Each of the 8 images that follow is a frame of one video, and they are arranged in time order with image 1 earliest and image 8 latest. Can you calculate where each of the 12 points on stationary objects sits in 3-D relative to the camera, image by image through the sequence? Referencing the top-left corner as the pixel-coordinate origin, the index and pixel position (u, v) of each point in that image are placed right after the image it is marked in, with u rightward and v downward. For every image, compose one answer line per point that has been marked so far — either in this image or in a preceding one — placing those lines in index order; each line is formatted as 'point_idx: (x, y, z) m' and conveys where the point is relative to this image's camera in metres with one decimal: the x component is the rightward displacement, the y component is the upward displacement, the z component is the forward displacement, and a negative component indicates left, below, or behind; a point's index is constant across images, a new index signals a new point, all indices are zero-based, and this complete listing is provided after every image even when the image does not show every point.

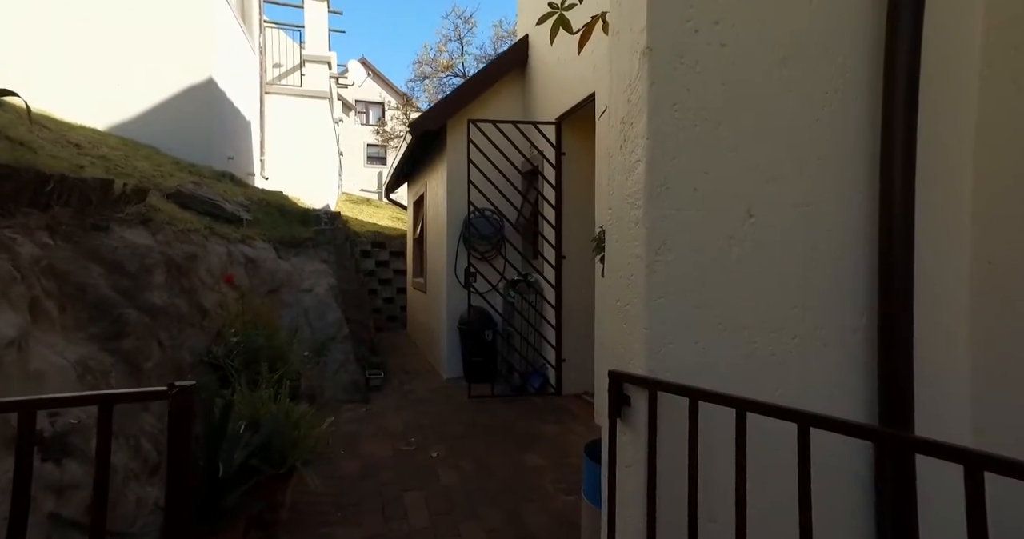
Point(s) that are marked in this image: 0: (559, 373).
0: (+0.5, -1.0, +5.5) m
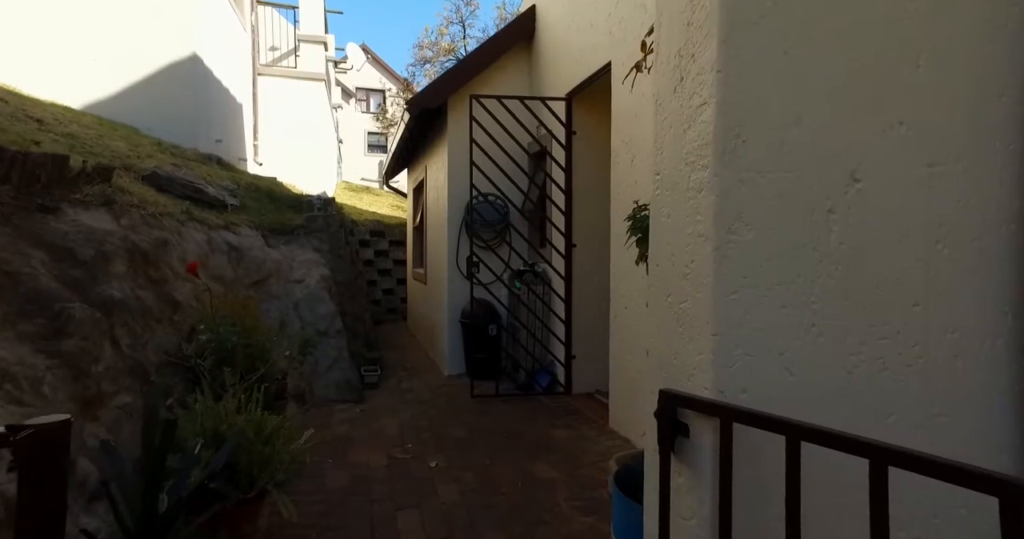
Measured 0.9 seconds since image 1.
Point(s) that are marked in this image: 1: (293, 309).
0: (+0.5, -0.9, +5.1) m
1: (-2.0, -0.4, +5.0) m
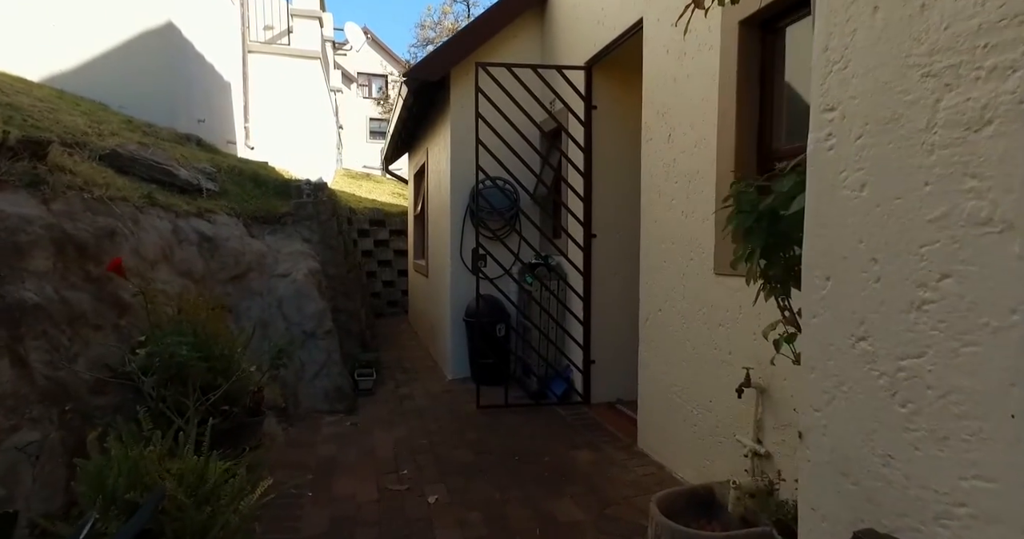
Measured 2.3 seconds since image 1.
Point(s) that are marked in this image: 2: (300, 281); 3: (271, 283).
0: (+0.6, -0.9, +4.6) m
1: (-1.9, -0.3, +4.5) m
2: (-1.7, -0.1, +4.6) m
3: (-2.0, -0.1, +4.6) m
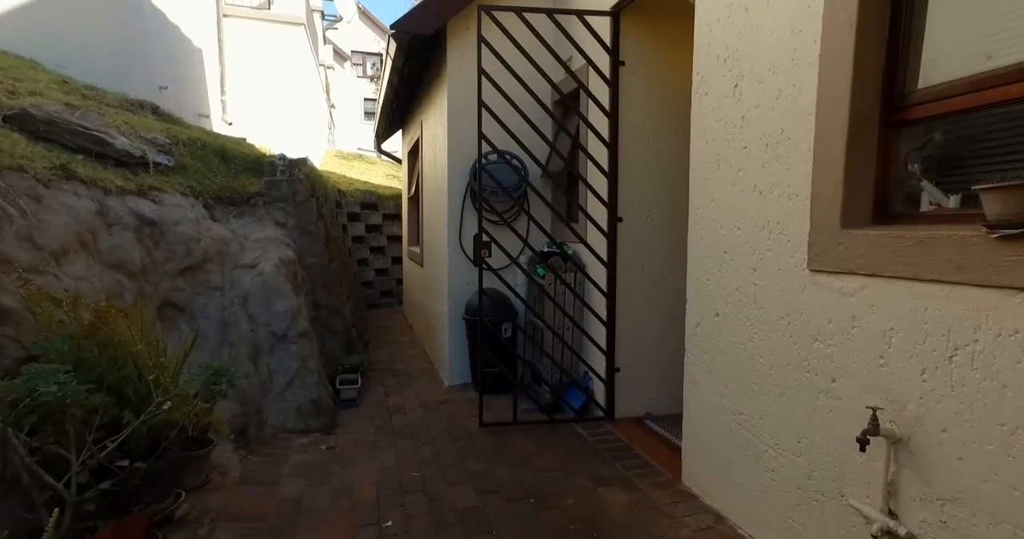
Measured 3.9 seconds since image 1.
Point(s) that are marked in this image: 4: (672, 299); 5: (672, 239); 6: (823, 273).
0: (+0.7, -0.8, +3.9) m
1: (-1.8, -0.2, +3.7) m
2: (-1.7, 0.0, +3.9) m
3: (-1.9, 0.0, +3.9) m
4: (+1.2, -0.2, +4.2) m
5: (+1.2, +0.2, +4.1) m
6: (+1.1, 0.0, +1.9) m
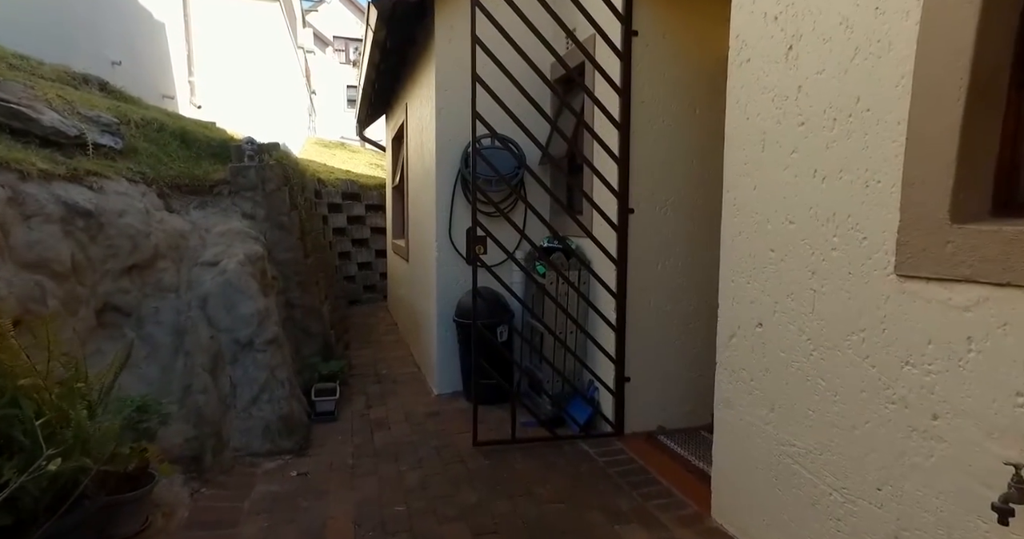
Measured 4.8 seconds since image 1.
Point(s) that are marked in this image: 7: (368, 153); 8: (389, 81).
0: (+0.7, -0.8, +3.4) m
1: (-1.8, -0.2, +3.3) m
2: (-1.7, 0.0, +3.4) m
3: (-1.9, 0.0, +3.4) m
4: (+1.2, -0.2, +3.7) m
5: (+1.2, +0.3, +3.7) m
6: (+1.1, 0.0, +1.5) m
7: (-3.3, +2.7, +13.0) m
8: (-1.3, +2.1, +6.1) m
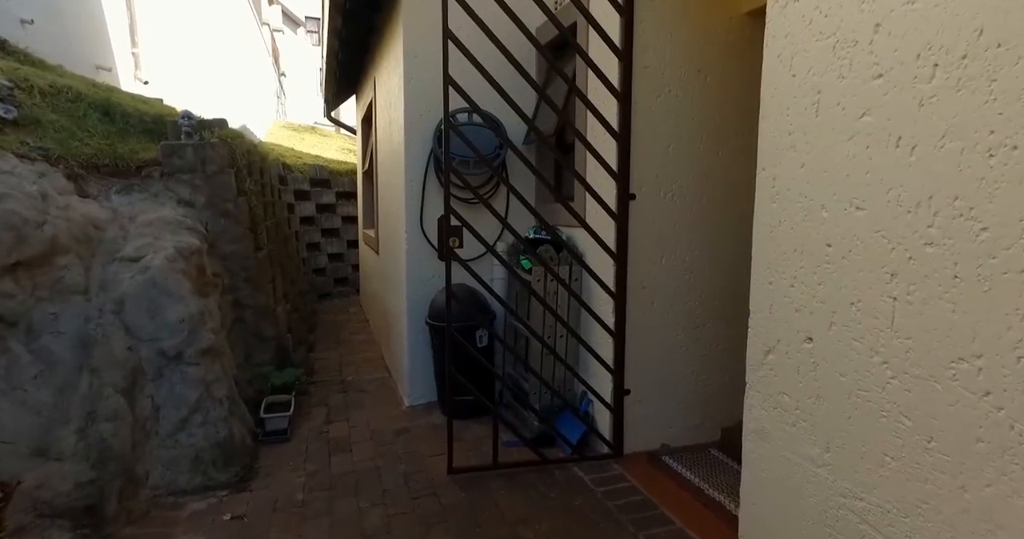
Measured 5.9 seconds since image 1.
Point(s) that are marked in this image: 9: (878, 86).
0: (+0.6, -0.8, +3.0) m
1: (-1.9, -0.2, +2.7) m
2: (-1.8, 0.0, +2.8) m
3: (-2.0, 0.0, +2.8) m
4: (+1.1, -0.2, +3.3) m
5: (+1.0, +0.3, +3.2) m
6: (+1.1, 0.0, +1.0) m
7: (-3.8, +2.9, +12.3) m
8: (-1.5, +2.1, +5.5) m
9: (+1.0, +0.5, +1.5) m
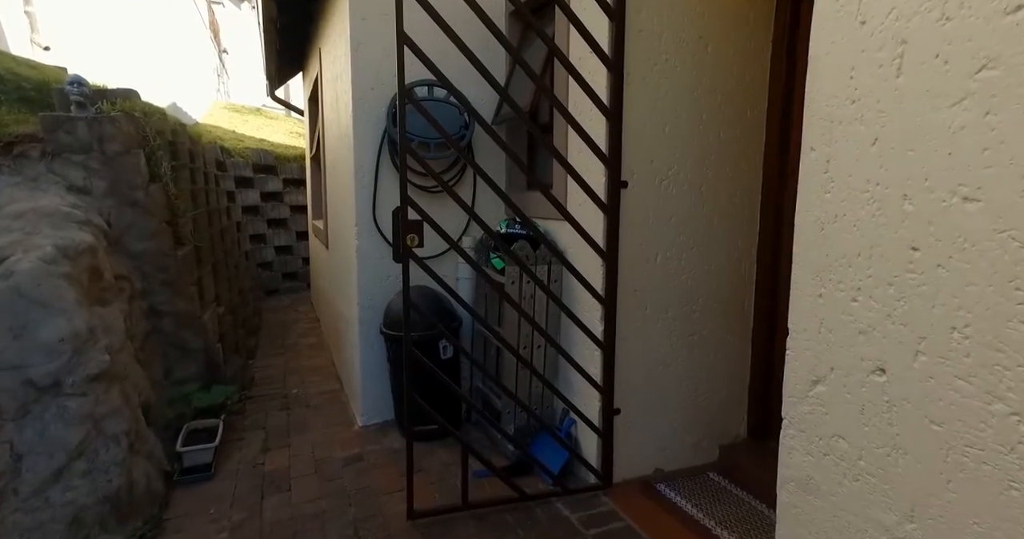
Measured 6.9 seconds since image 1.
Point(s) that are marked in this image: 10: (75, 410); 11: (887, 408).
0: (+0.4, -0.8, +2.5) m
1: (-2.0, -0.2, +2.1) m
2: (-1.9, 0.0, +2.2) m
3: (-2.1, 0.0, +2.1) m
4: (+0.9, -0.2, +2.8) m
5: (+0.9, +0.3, +2.8) m
6: (+1.1, -0.1, +0.6) m
7: (-4.5, +3.0, +11.5) m
8: (-1.8, +2.1, +4.9) m
9: (+0.9, +0.5, +1.1) m
10: (-1.7, -0.5, +2.2) m
11: (+0.9, -0.3, +1.3) m
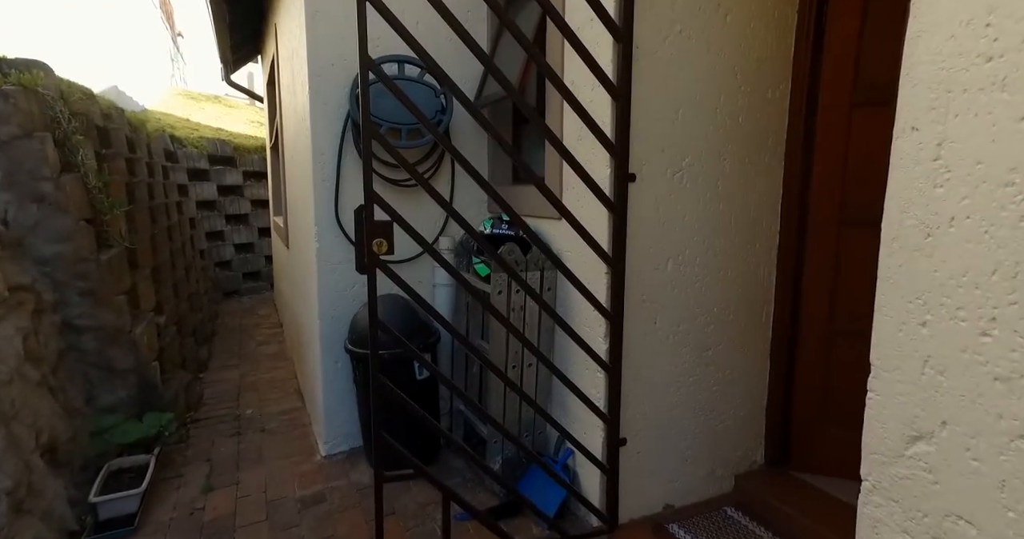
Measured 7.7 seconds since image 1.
0: (+0.4, -0.8, +2.1) m
1: (-2.0, -0.3, +1.5) m
2: (-1.9, -0.1, +1.7) m
3: (-2.1, -0.1, +1.6) m
4: (+0.8, -0.2, +2.4) m
5: (+0.8, +0.3, +2.4) m
6: (+1.1, -0.1, +0.2) m
7: (-5.0, +3.1, +10.8) m
8: (-2.0, +2.1, +4.3) m
9: (+1.0, +0.4, +0.7) m
10: (-1.7, -0.6, +1.7) m
11: (+0.9, -0.4, +0.9) m
